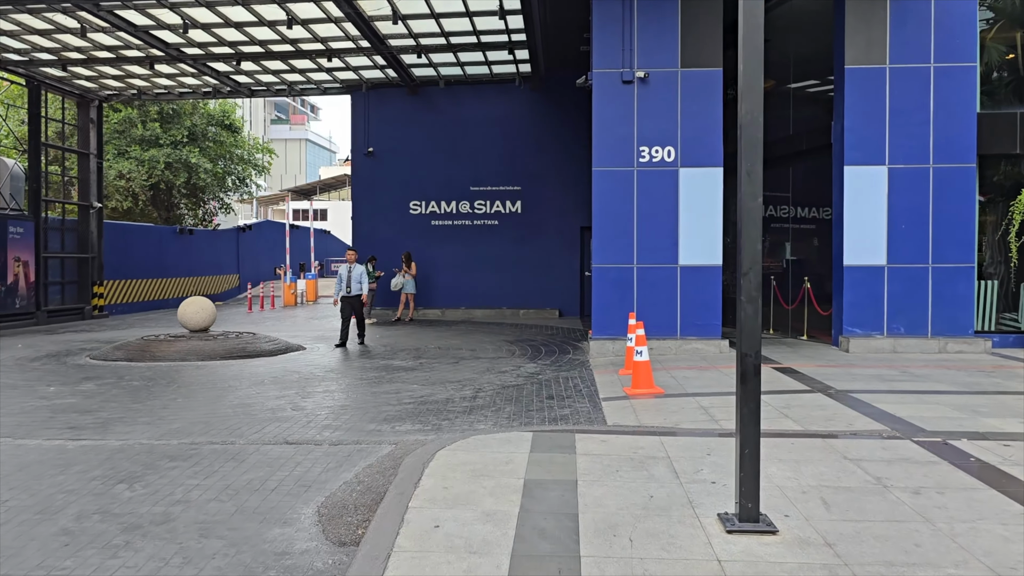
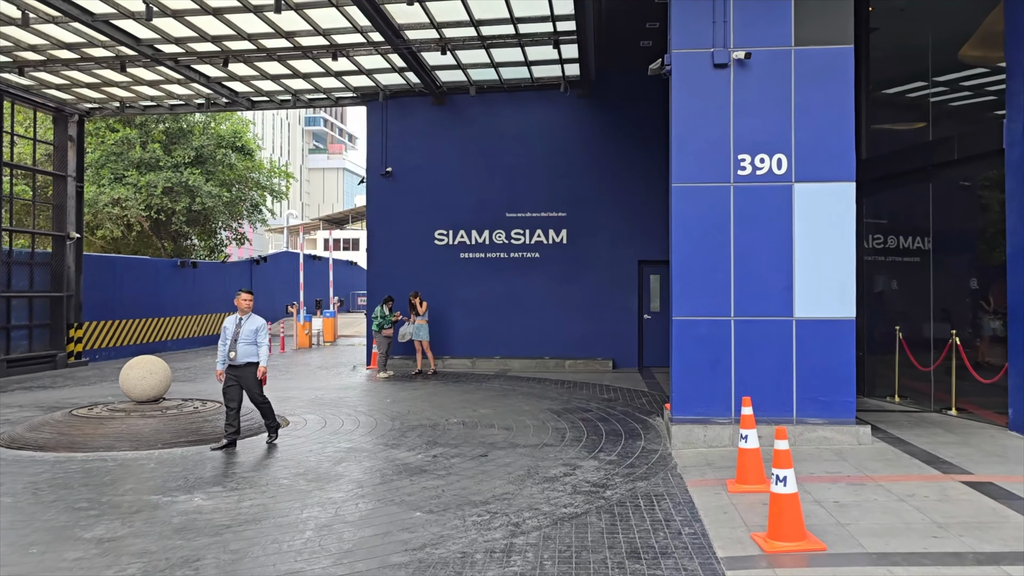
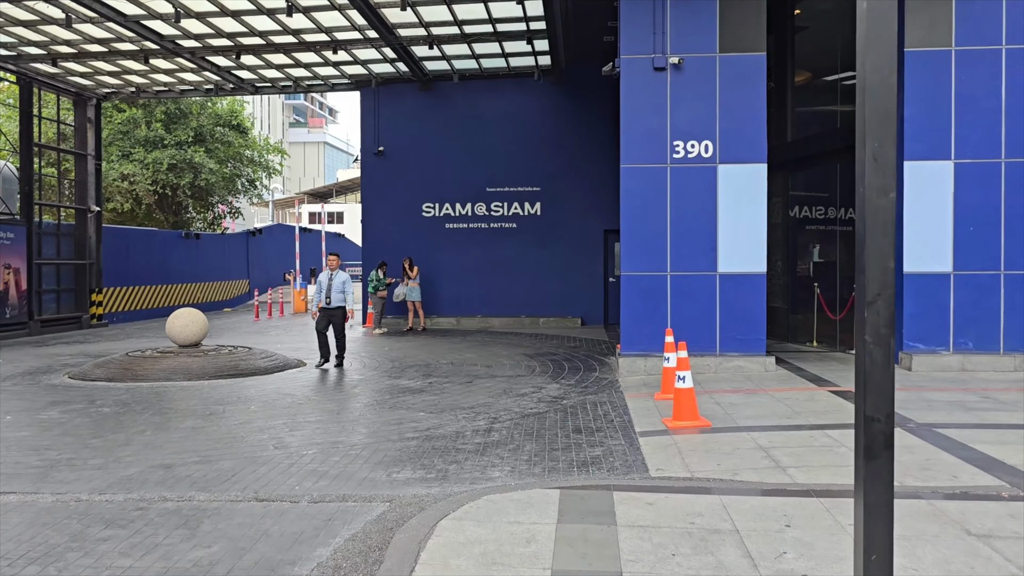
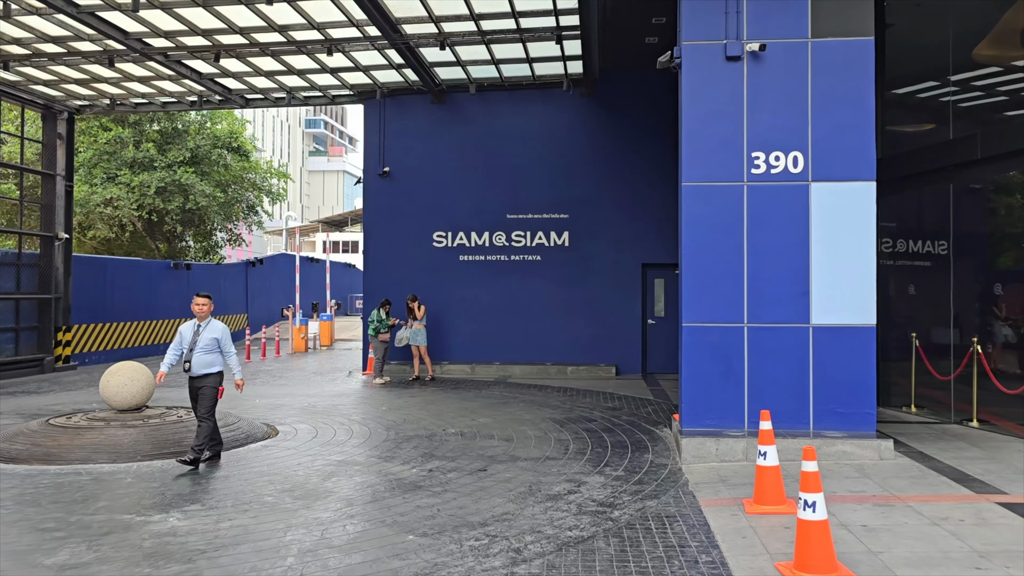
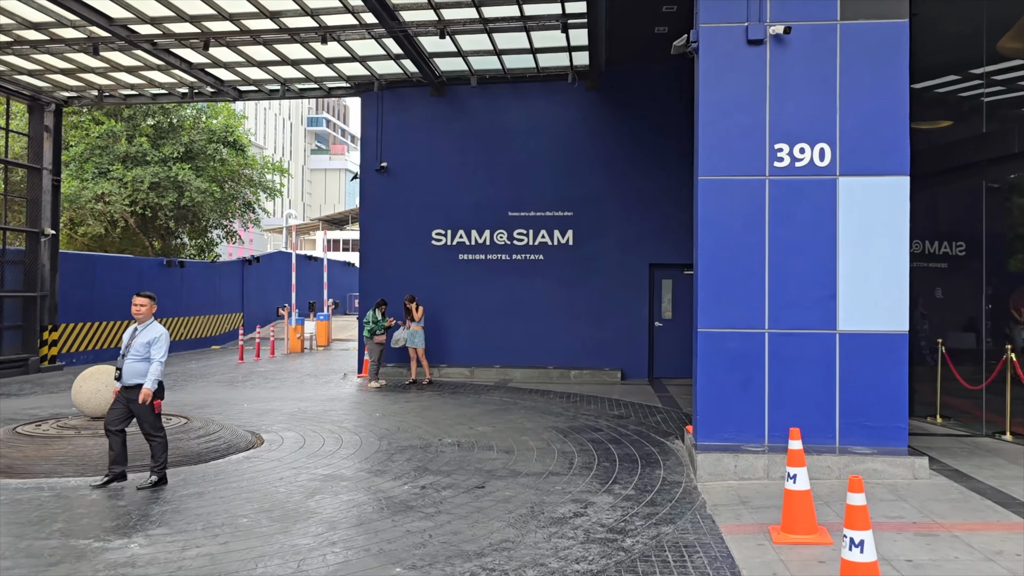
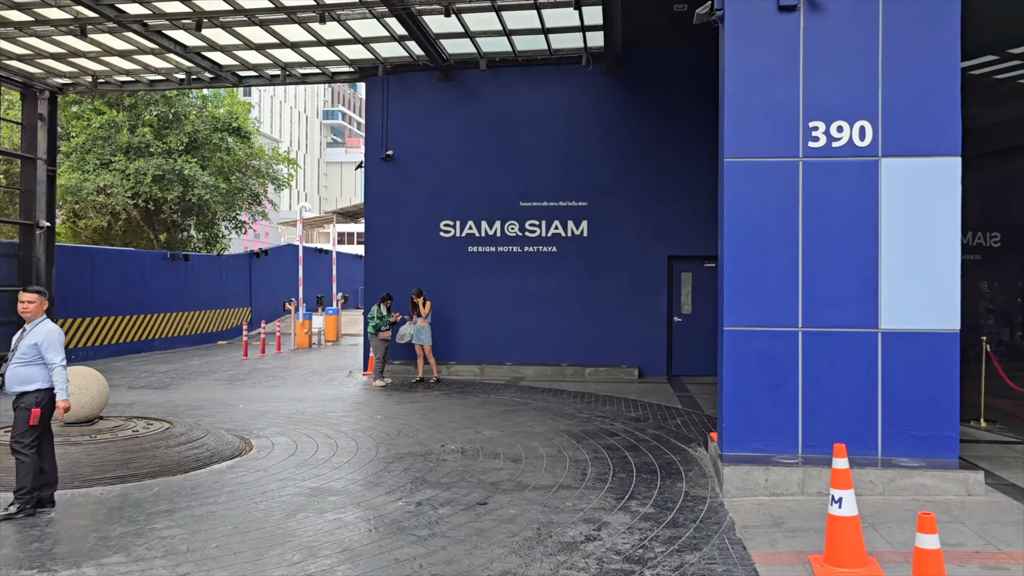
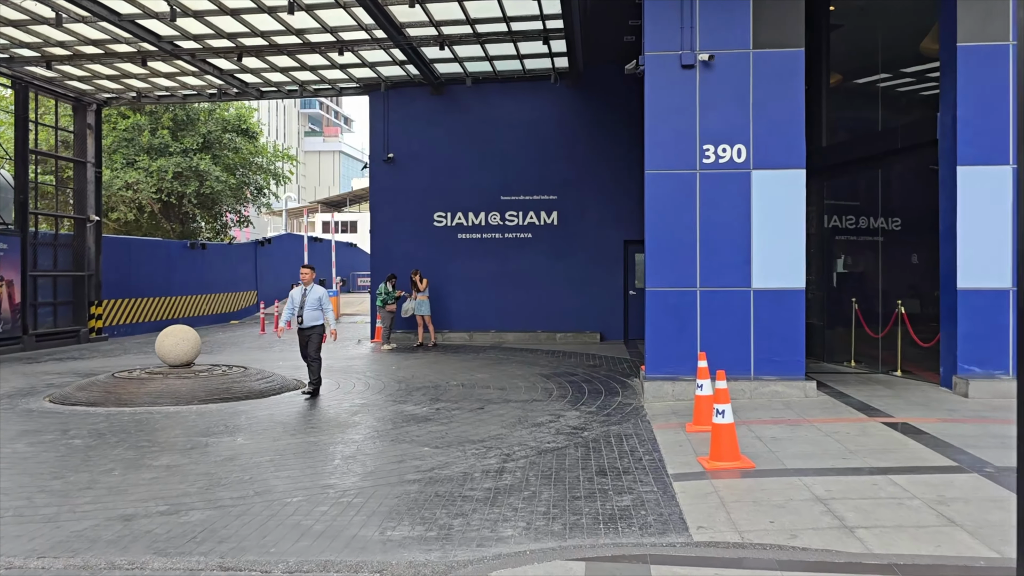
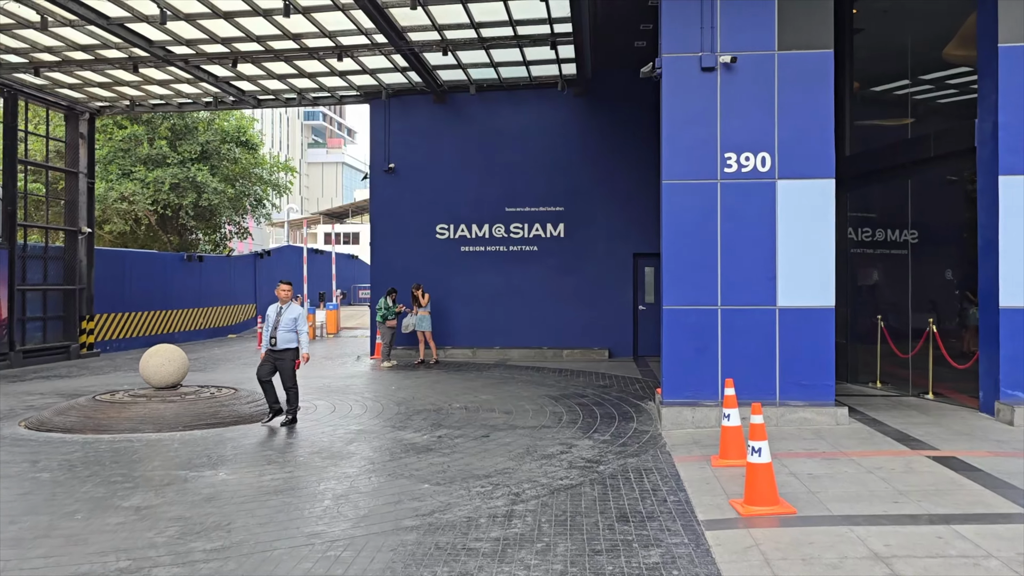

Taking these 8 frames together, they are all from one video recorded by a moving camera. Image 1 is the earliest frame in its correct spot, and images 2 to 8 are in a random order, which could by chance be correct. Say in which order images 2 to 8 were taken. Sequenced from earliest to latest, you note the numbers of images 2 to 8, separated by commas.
3, 7, 8, 2, 4, 5, 6
